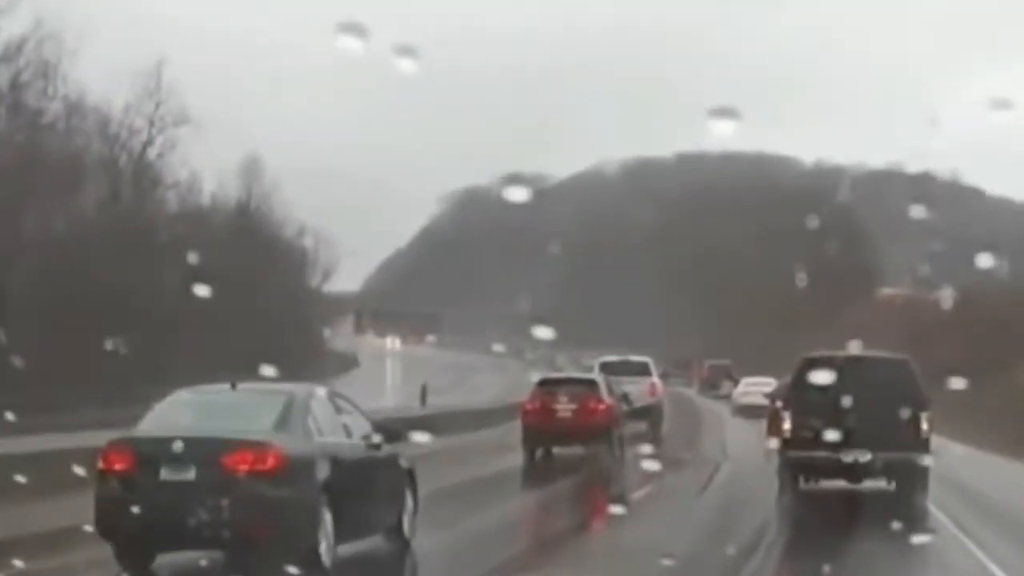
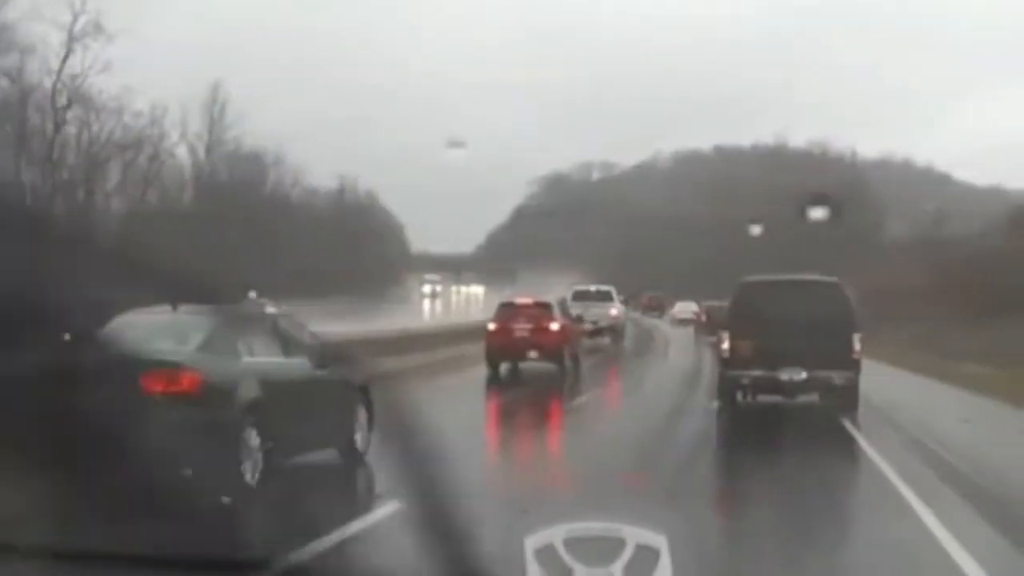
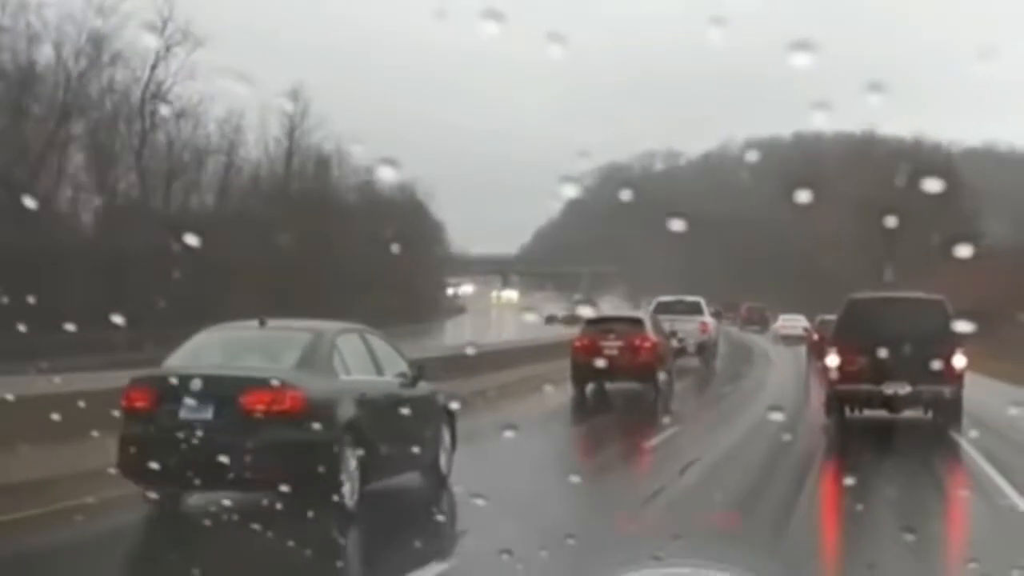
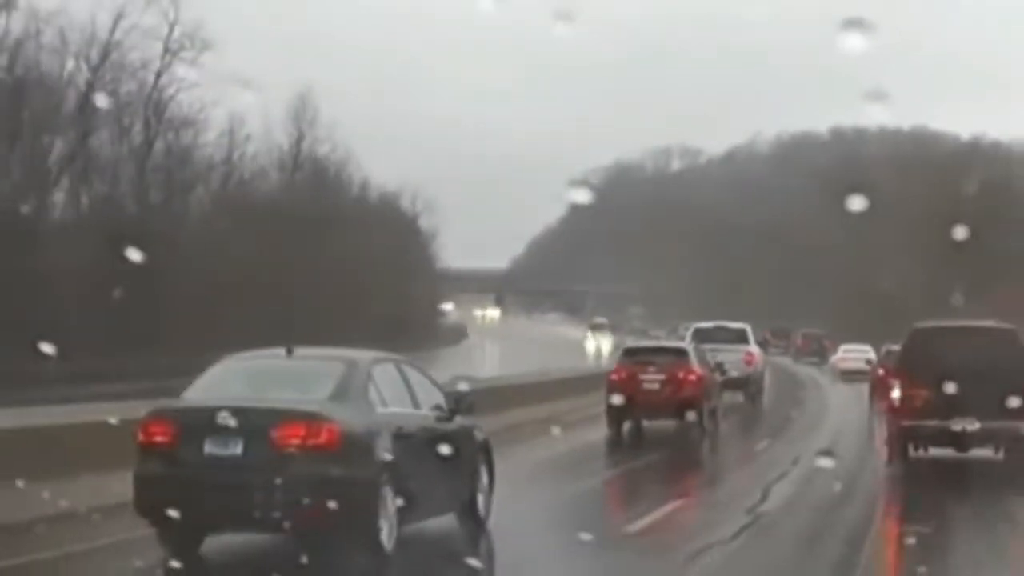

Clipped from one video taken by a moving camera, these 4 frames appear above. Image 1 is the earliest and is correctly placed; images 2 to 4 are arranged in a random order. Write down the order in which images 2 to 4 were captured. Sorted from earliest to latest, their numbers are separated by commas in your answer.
4, 3, 2
